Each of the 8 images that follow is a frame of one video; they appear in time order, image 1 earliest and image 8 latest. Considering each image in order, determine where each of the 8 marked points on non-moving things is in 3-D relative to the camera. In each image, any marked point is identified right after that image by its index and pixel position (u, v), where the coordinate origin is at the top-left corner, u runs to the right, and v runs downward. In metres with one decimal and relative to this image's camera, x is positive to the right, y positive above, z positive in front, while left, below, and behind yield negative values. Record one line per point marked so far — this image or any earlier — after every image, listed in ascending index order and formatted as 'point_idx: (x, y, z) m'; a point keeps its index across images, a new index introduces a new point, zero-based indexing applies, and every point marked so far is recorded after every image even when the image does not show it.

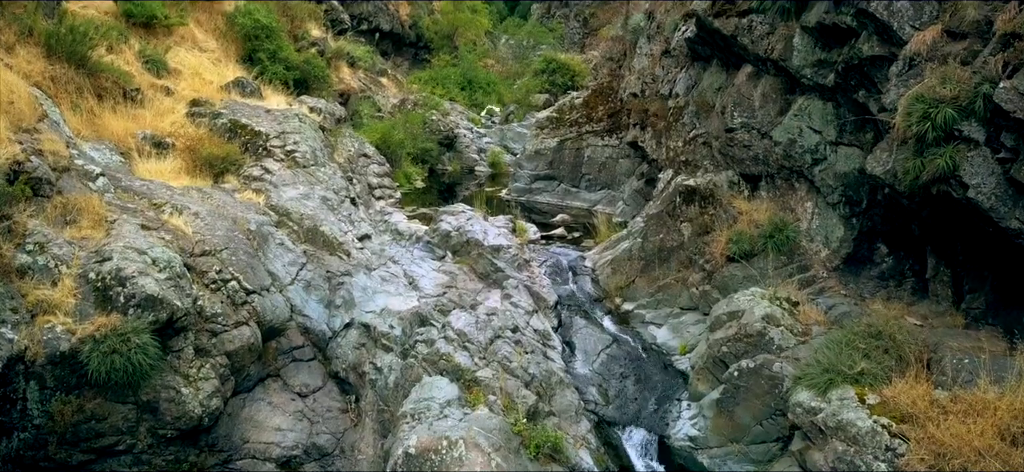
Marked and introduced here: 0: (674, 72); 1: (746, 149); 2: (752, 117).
0: (+1.7, +1.7, +12.0) m
1: (+2.0, +0.7, +9.6) m
2: (+2.0, +1.0, +9.5) m
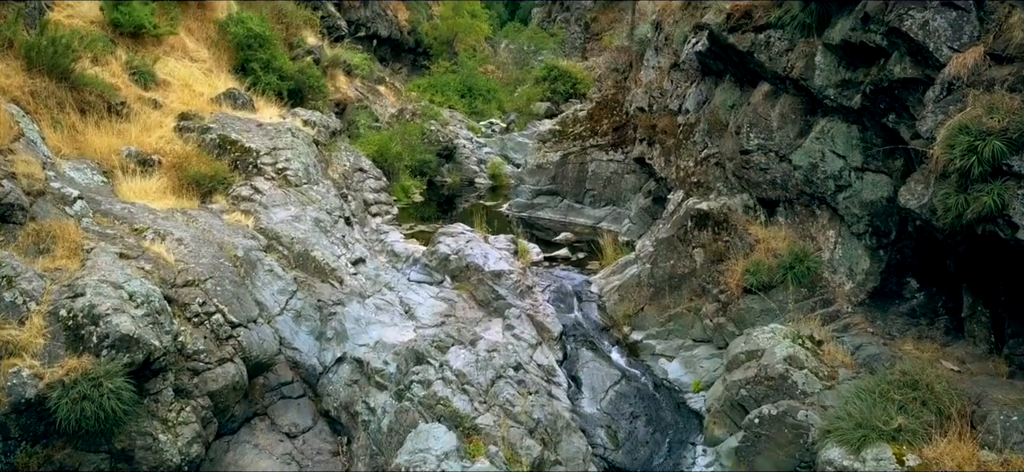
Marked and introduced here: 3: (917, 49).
0: (+1.7, +1.5, +11.4) m
1: (+2.0, +0.5, +9.0) m
2: (+2.0, +0.7, +9.0) m
3: (+2.5, +1.1, +7.0) m
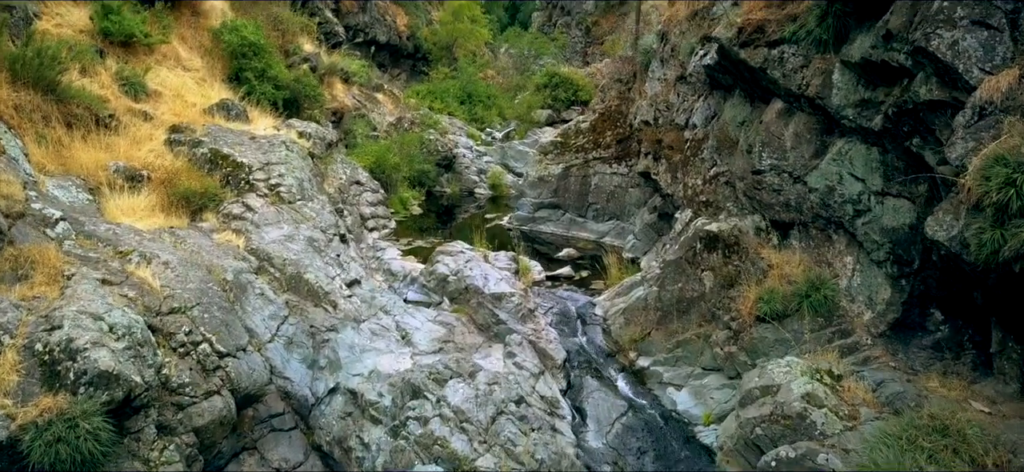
0: (+1.7, +1.3, +11.0) m
1: (+2.0, +0.3, +8.6) m
2: (+2.0, +0.6, +8.6) m
3: (+2.5, +1.0, +6.6) m
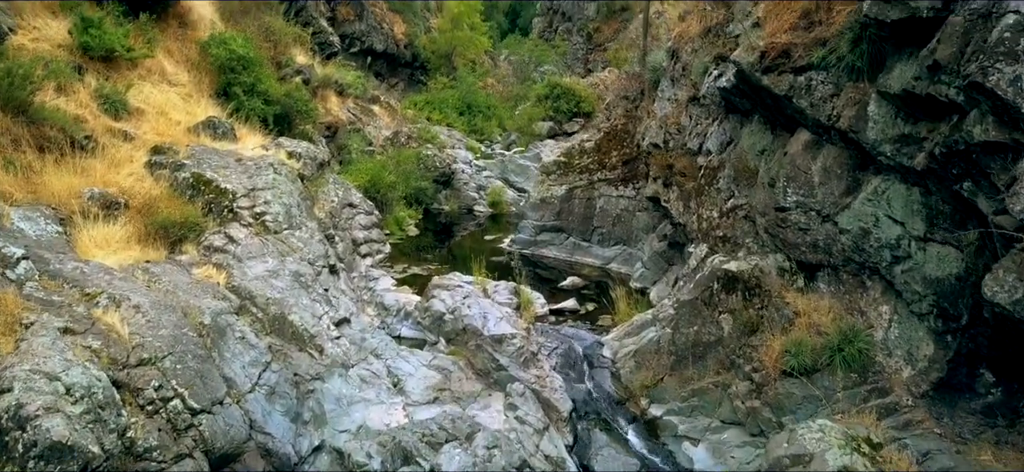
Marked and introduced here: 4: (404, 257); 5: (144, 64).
0: (+1.7, +1.0, +10.3) m
1: (+2.0, 0.0, +7.9) m
2: (+2.0, +0.3, +7.8) m
3: (+2.5, +0.7, +5.9) m
4: (-1.4, -0.3, +14.4) m
5: (-4.9, +2.3, +15.0) m
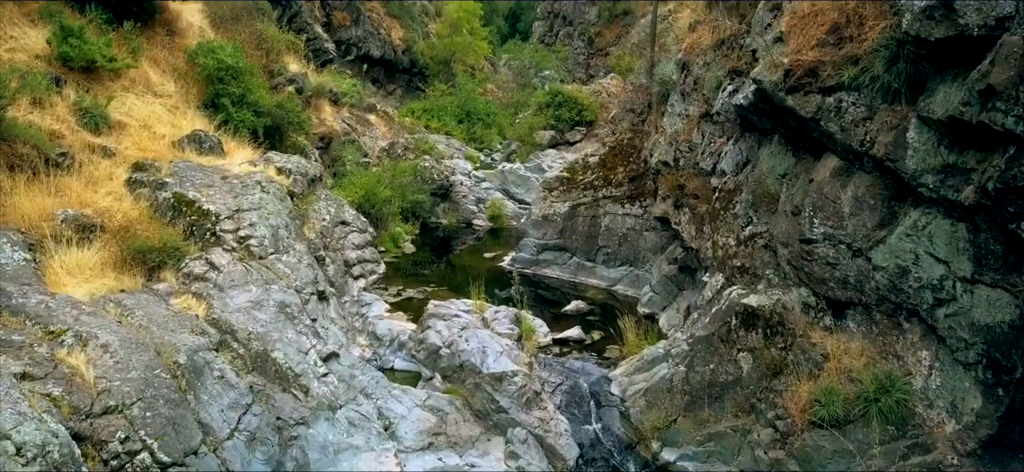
0: (+1.8, +0.8, +9.7) m
1: (+2.0, -0.2, +7.3) m
2: (+2.1, +0.1, +7.2) m
3: (+2.5, +0.5, +5.2) m
4: (-1.4, -0.5, +13.7) m
5: (-4.8, +2.0, +14.4) m
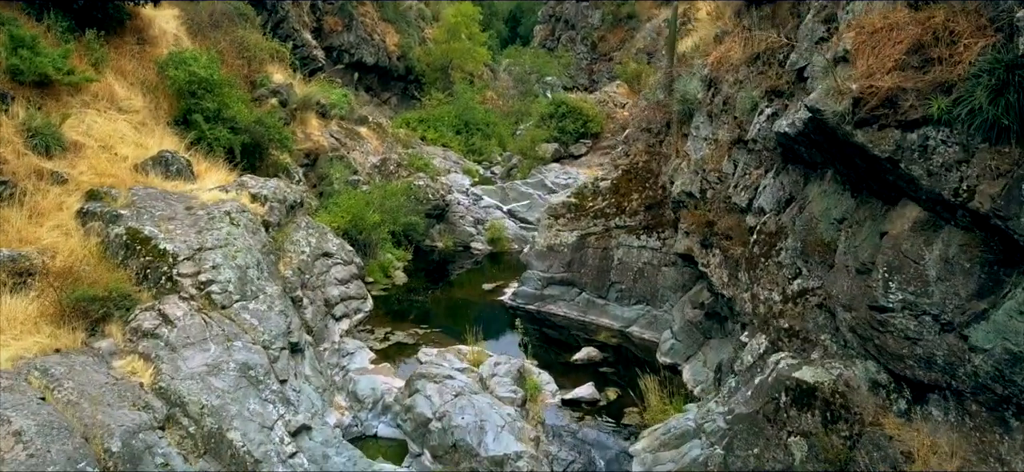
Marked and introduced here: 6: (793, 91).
0: (+1.8, +0.4, +8.3) m
1: (+2.0, -0.5, +5.9) m
2: (+2.1, -0.3, +5.8) m
3: (+2.5, +0.1, +3.8) m
4: (-1.3, -0.8, +12.4) m
5: (-4.8, +1.7, +13.0) m
6: (+1.9, +1.0, +7.7) m
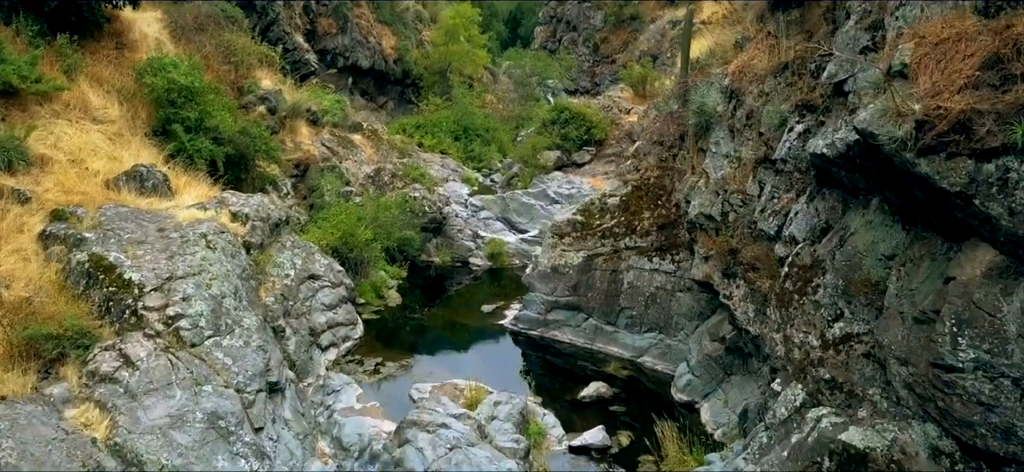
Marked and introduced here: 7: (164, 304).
0: (+1.8, +0.2, +7.5) m
1: (+2.0, -0.7, +5.0) m
2: (+2.1, -0.5, +5.0) m
3: (+2.5, -0.1, +3.0) m
4: (-1.3, -1.0, +11.5) m
5: (-4.8, +1.5, +12.2) m
6: (+1.9, +0.8, +6.8) m
7: (-2.5, -0.5, +8.1) m
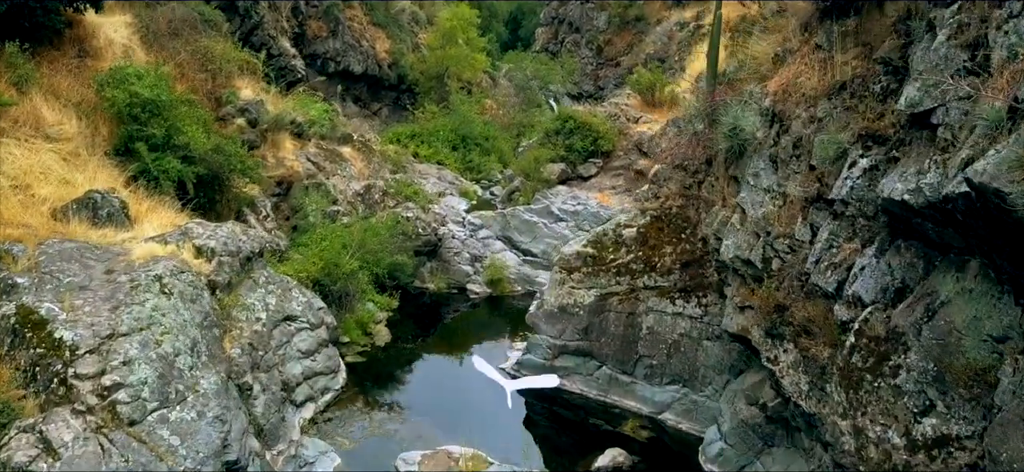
0: (+1.8, -0.1, +6.2) m
1: (+2.1, -1.1, +3.7) m
2: (+2.1, -0.8, +3.7) m
3: (+2.6, -0.4, +1.7) m
4: (-1.3, -1.4, +10.2) m
5: (-4.8, +1.2, +10.9) m
6: (+1.9, +0.5, +5.5) m
7: (-2.4, -0.8, +6.8) m
